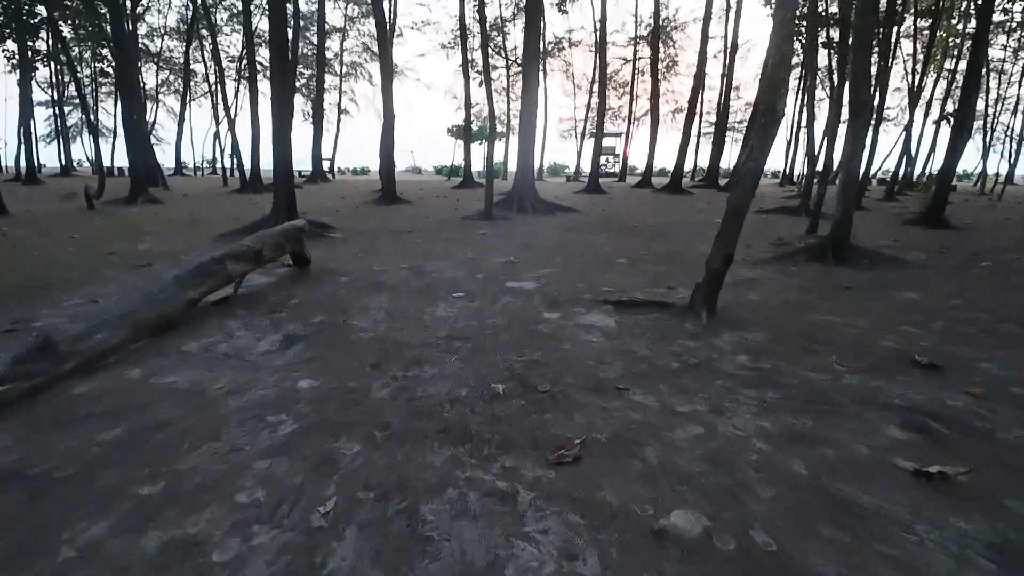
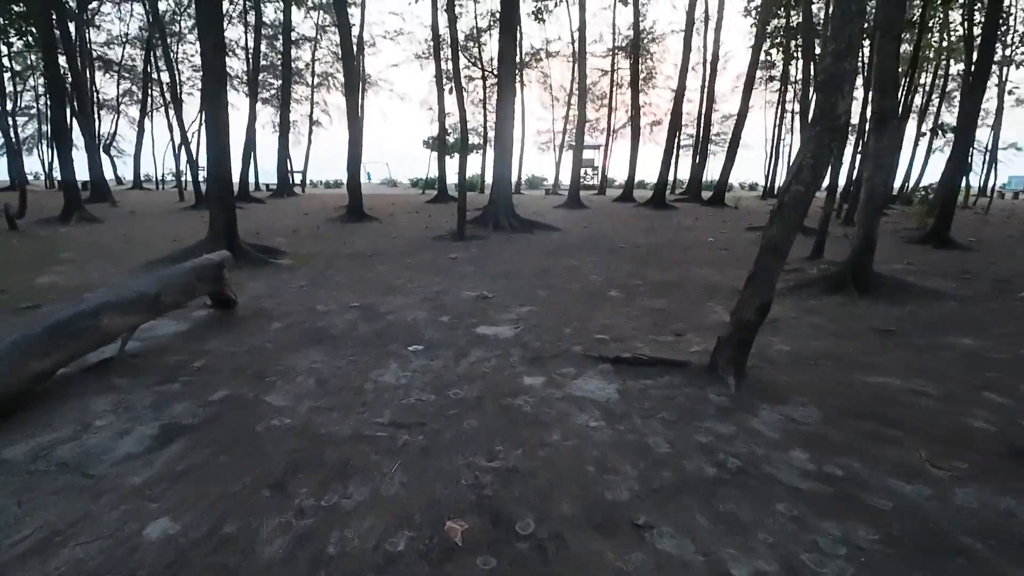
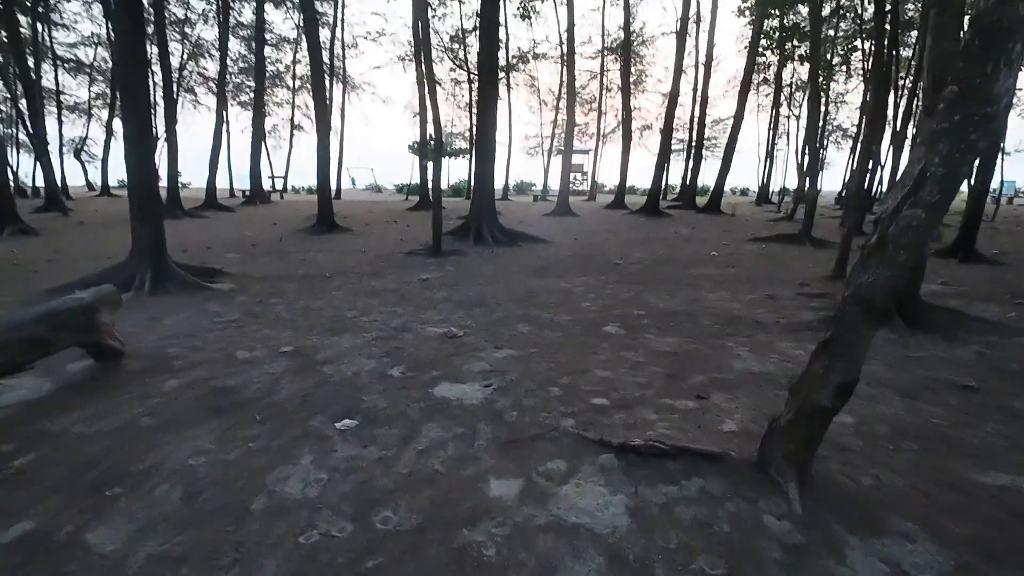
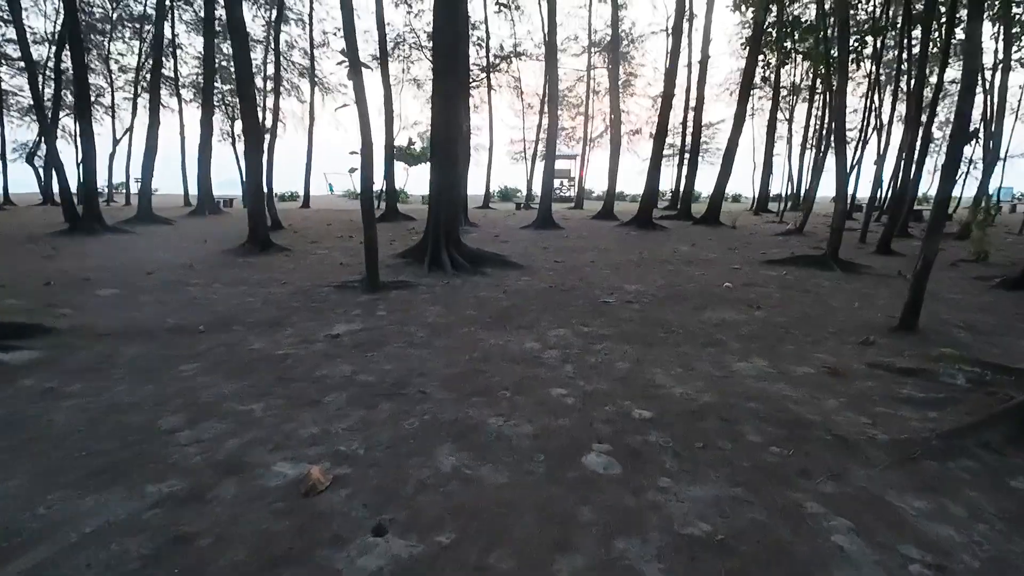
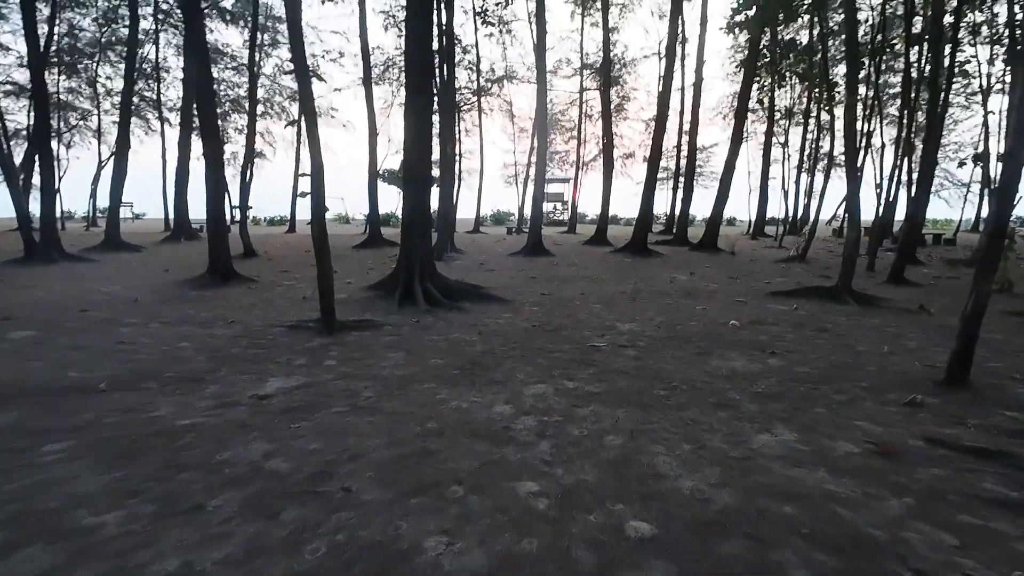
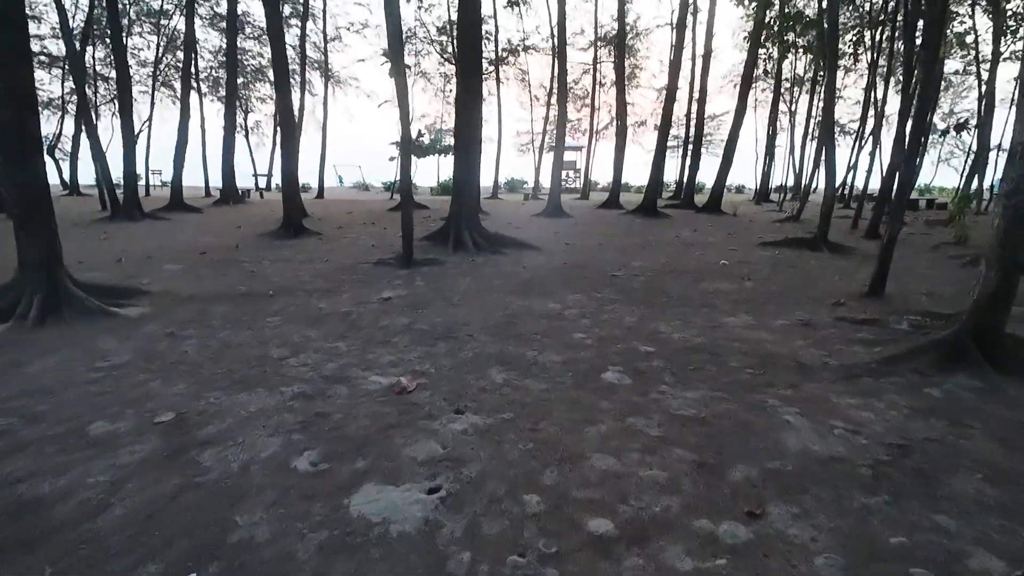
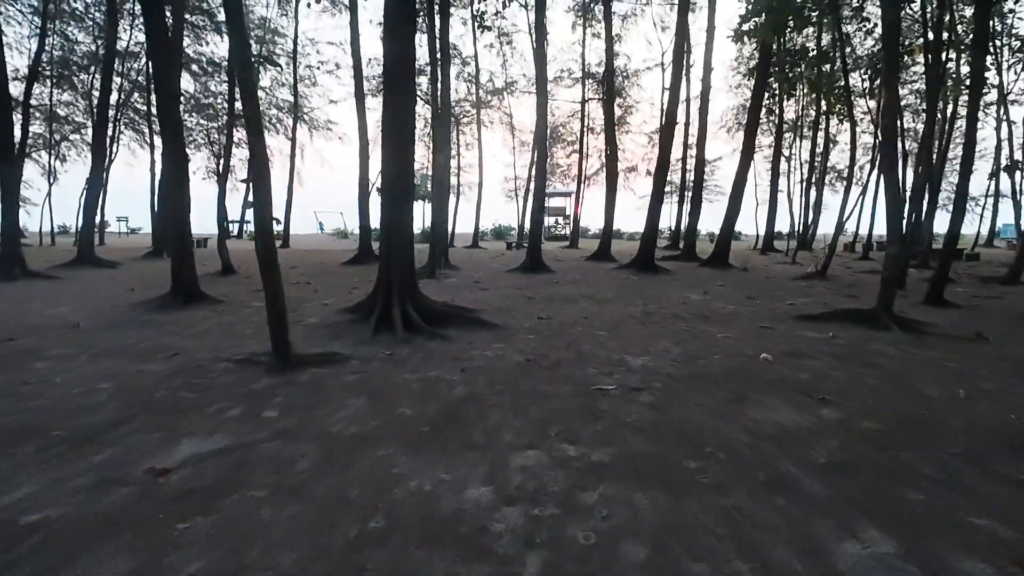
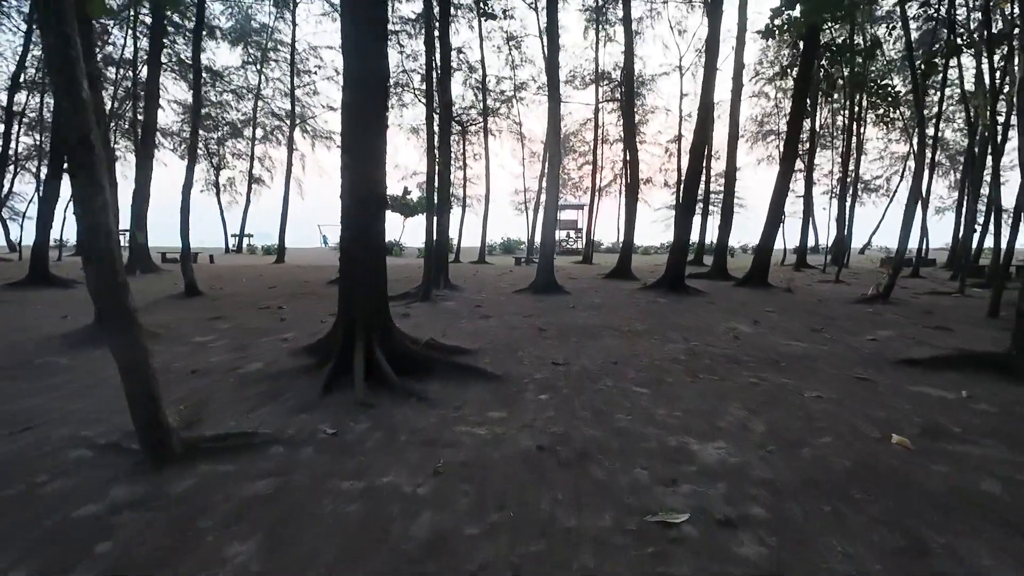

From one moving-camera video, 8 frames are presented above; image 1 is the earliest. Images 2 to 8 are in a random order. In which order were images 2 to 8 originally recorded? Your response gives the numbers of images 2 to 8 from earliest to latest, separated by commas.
2, 3, 6, 4, 5, 7, 8
